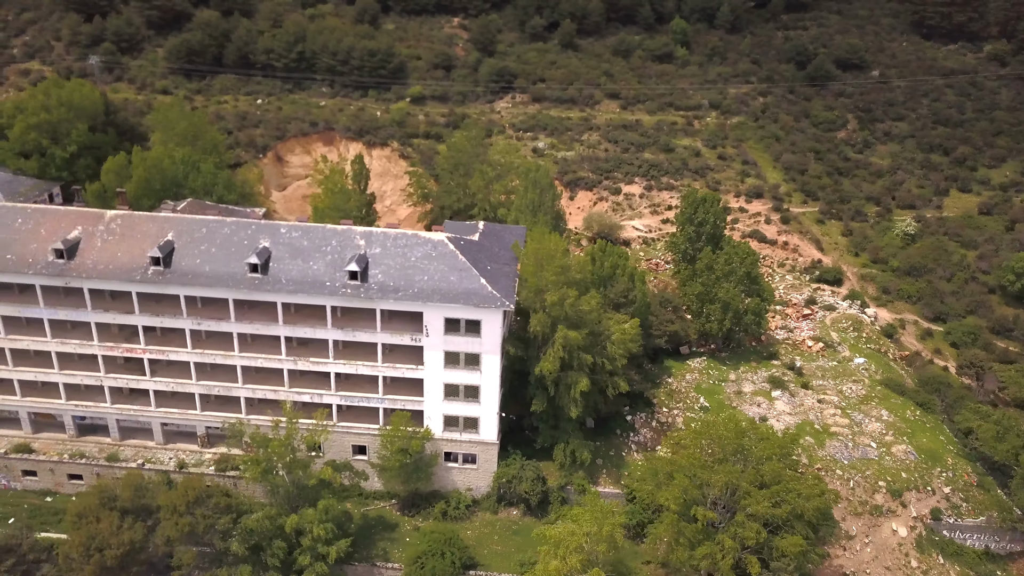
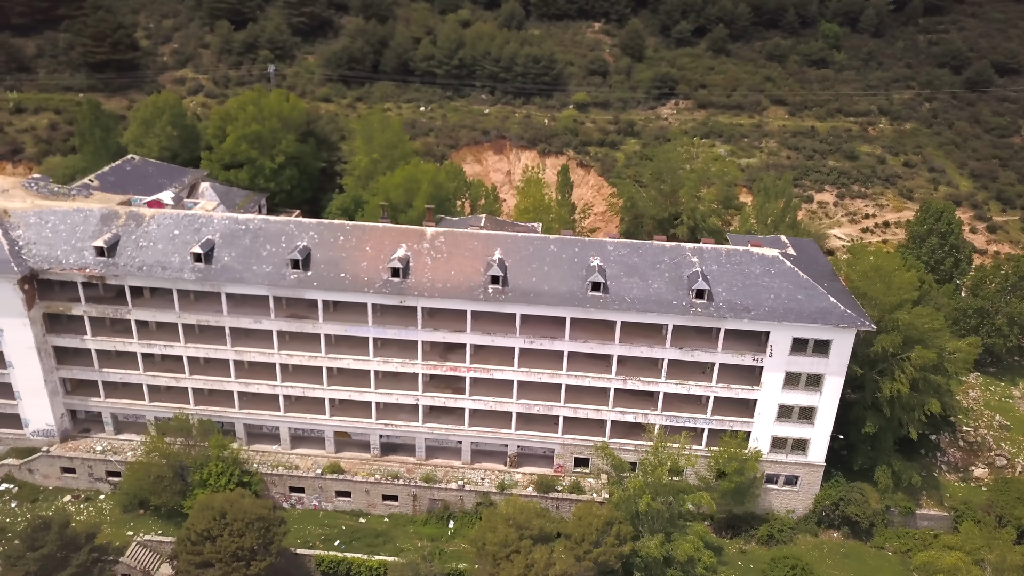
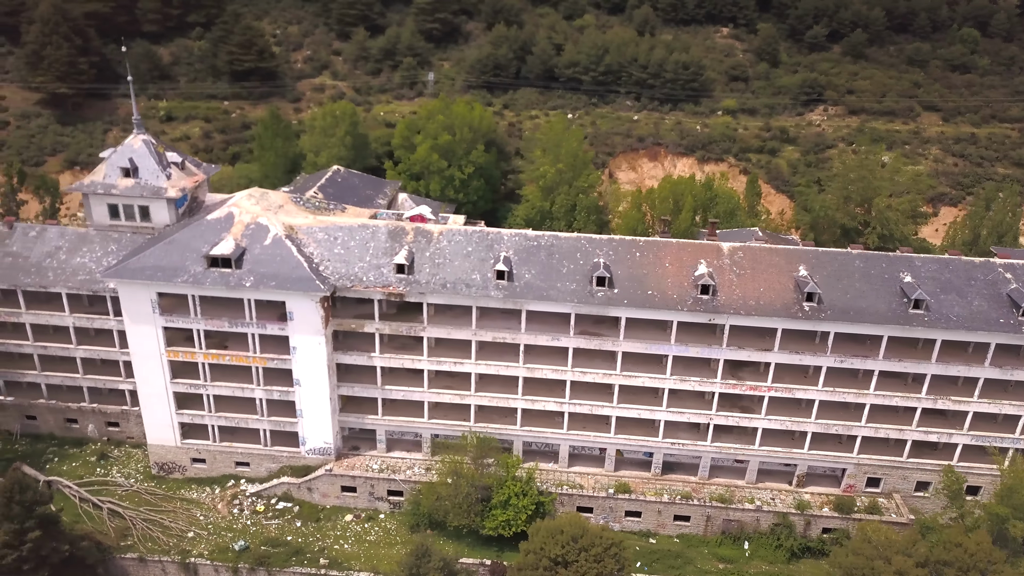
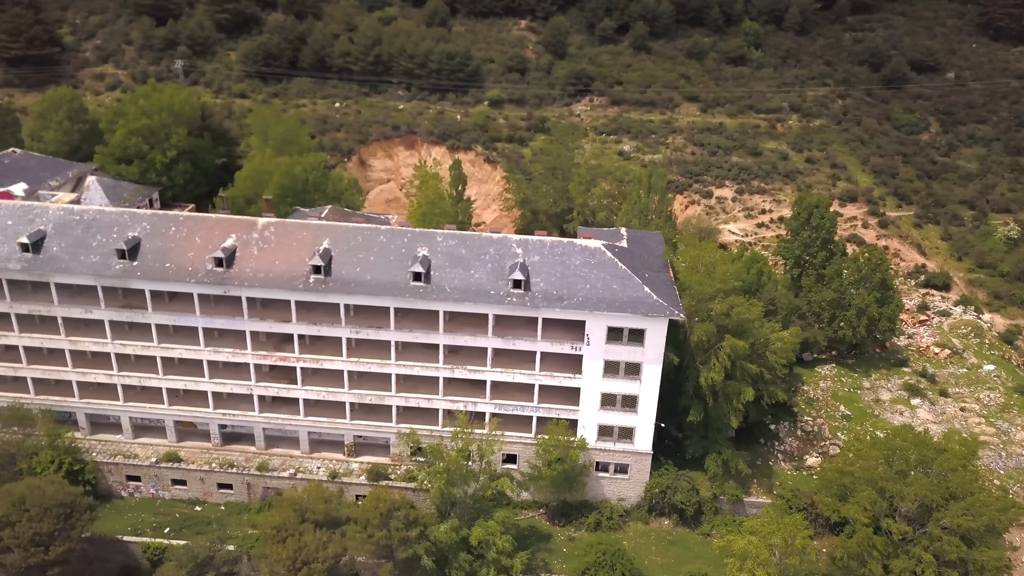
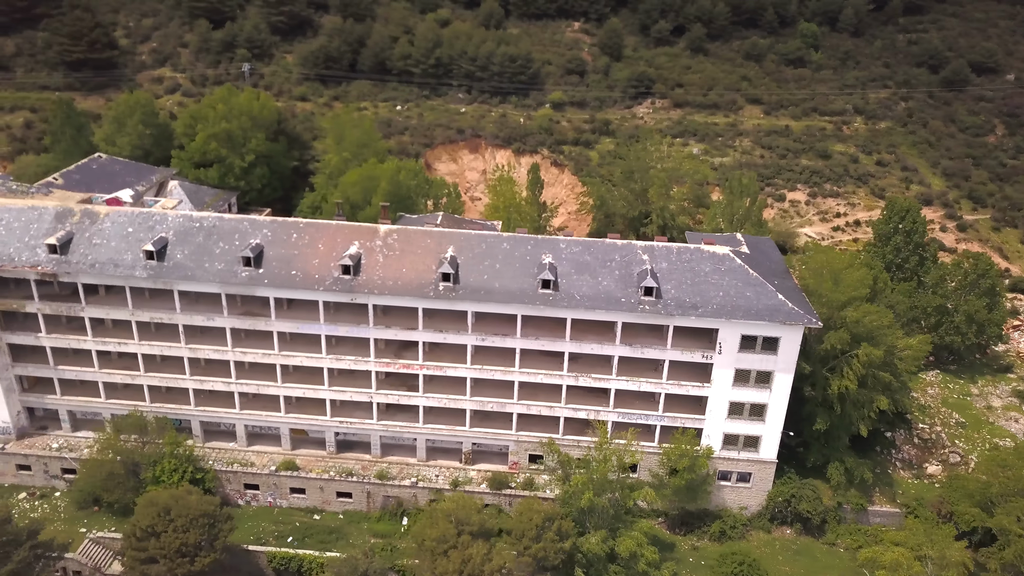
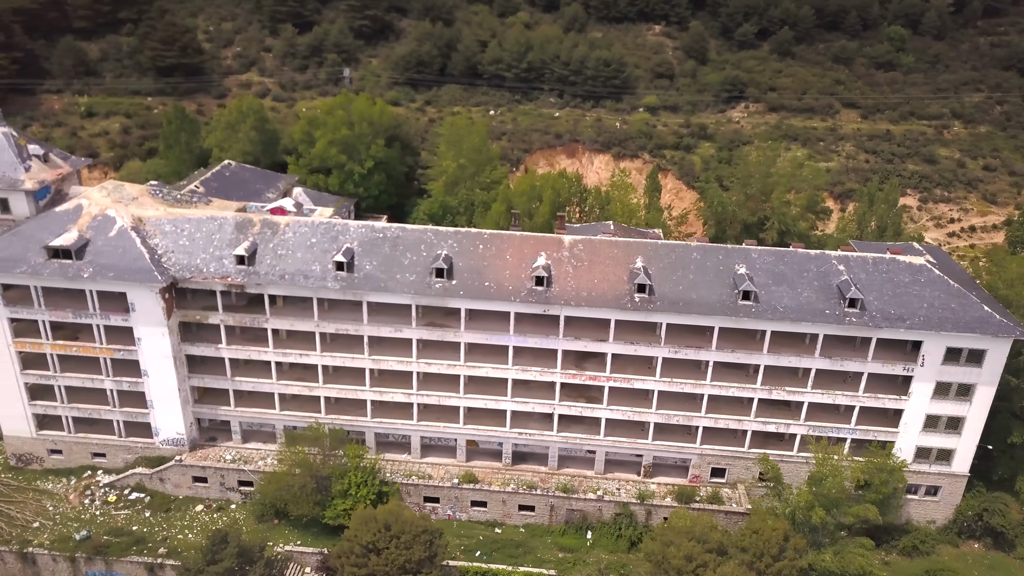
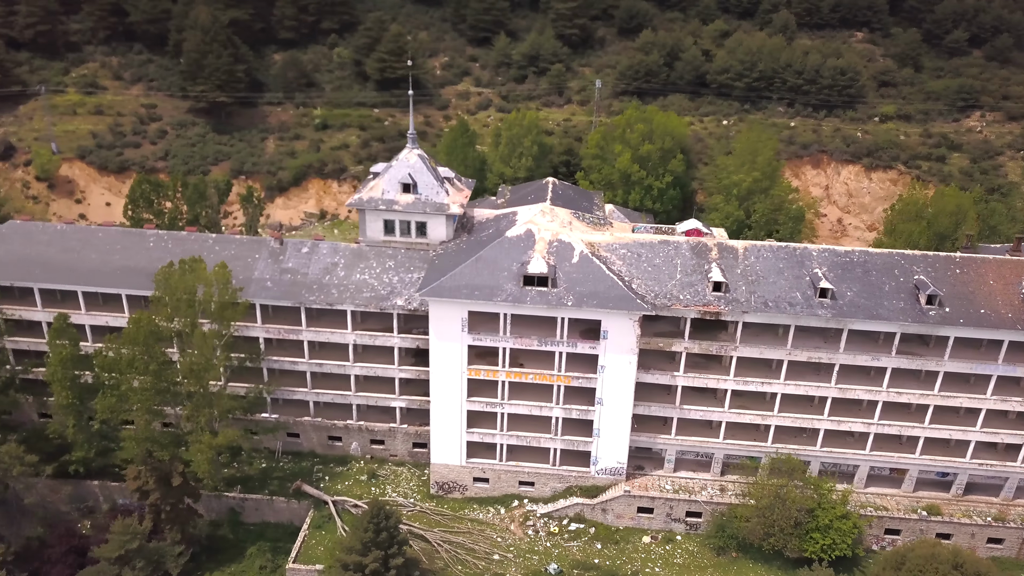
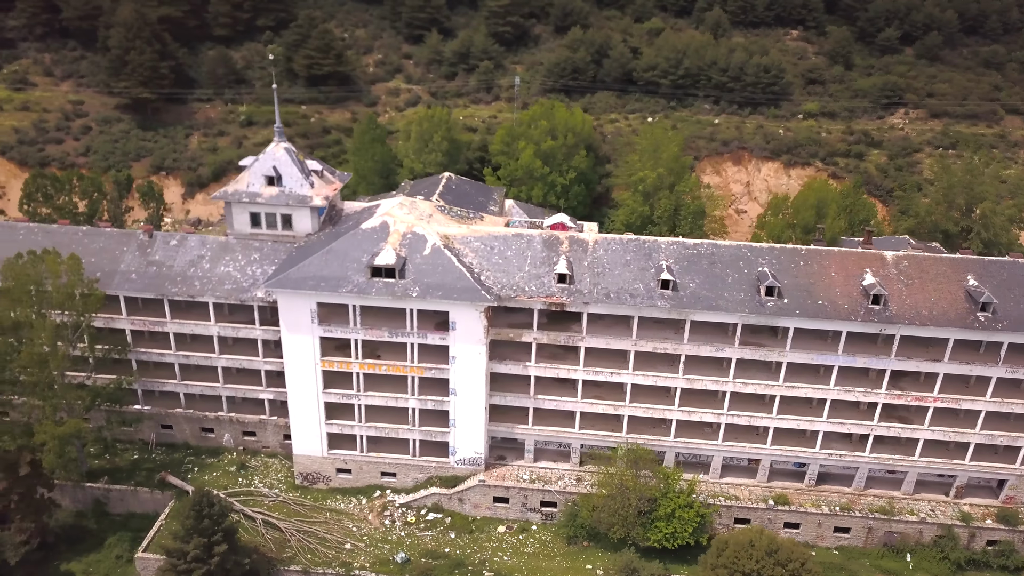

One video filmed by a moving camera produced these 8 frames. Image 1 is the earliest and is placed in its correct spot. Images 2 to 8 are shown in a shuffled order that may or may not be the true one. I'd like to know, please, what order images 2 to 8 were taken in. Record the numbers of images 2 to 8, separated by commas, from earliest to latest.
4, 5, 2, 6, 3, 8, 7
